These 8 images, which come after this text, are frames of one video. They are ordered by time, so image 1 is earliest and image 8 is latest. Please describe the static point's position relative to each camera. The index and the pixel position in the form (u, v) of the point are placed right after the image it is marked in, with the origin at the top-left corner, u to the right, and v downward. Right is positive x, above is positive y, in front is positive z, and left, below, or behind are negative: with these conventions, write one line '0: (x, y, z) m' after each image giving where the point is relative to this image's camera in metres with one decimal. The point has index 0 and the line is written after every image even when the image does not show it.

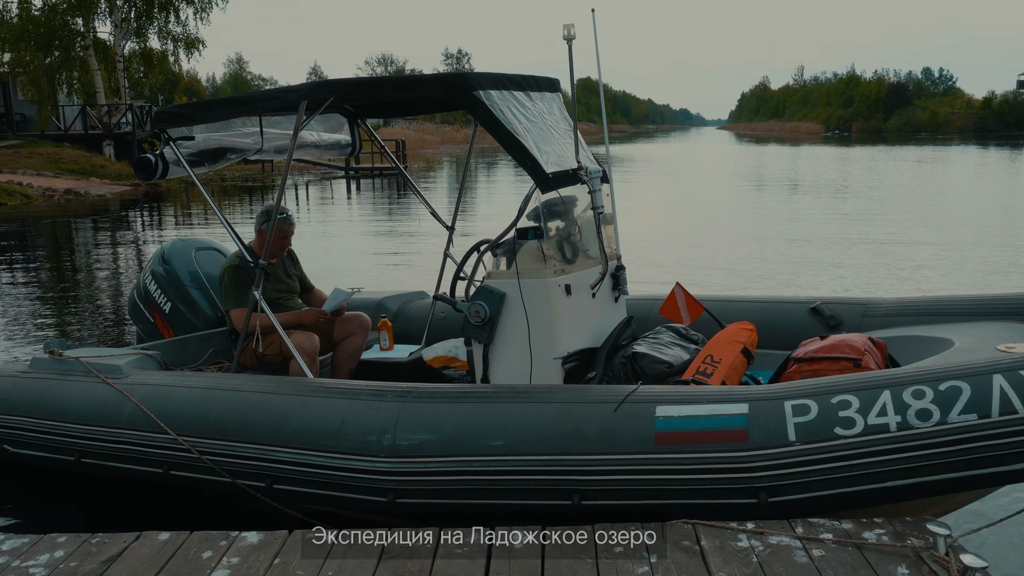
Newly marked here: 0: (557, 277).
0: (+0.2, 0.0, +3.8) m
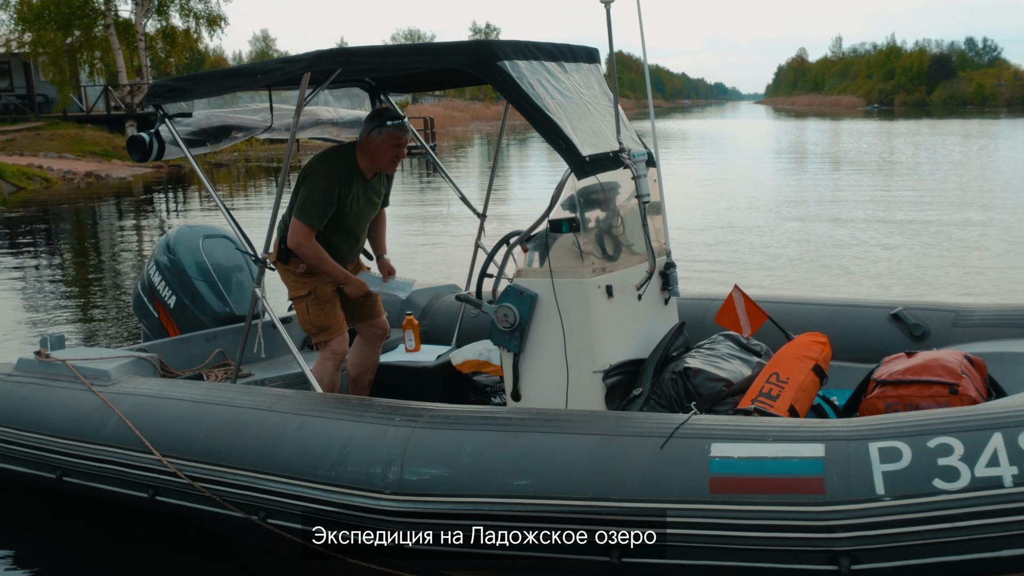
0: (+0.3, 0.0, +3.3) m
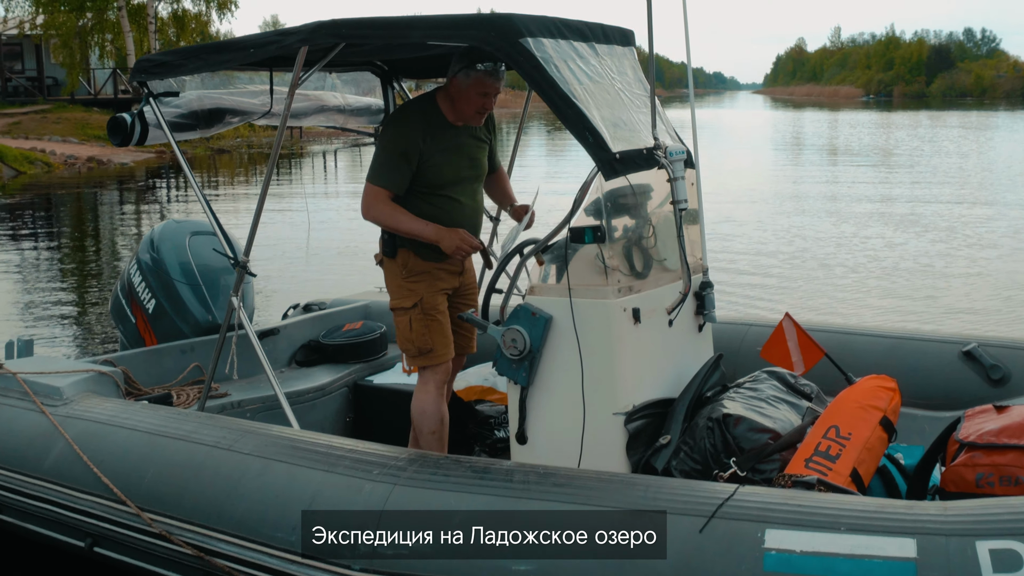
0: (+0.3, 0.0, +2.8) m
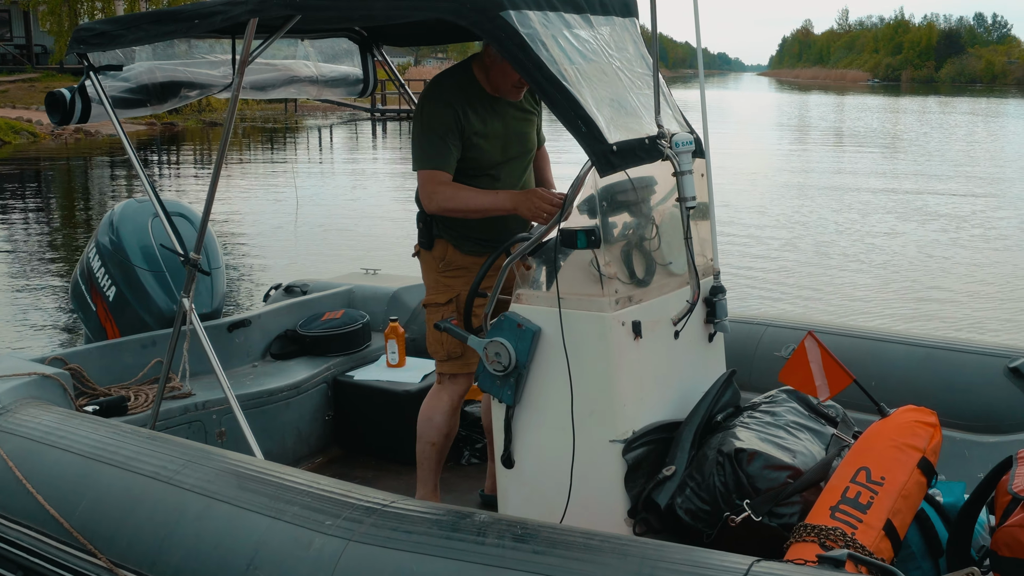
0: (+0.3, -0.1, +2.4) m
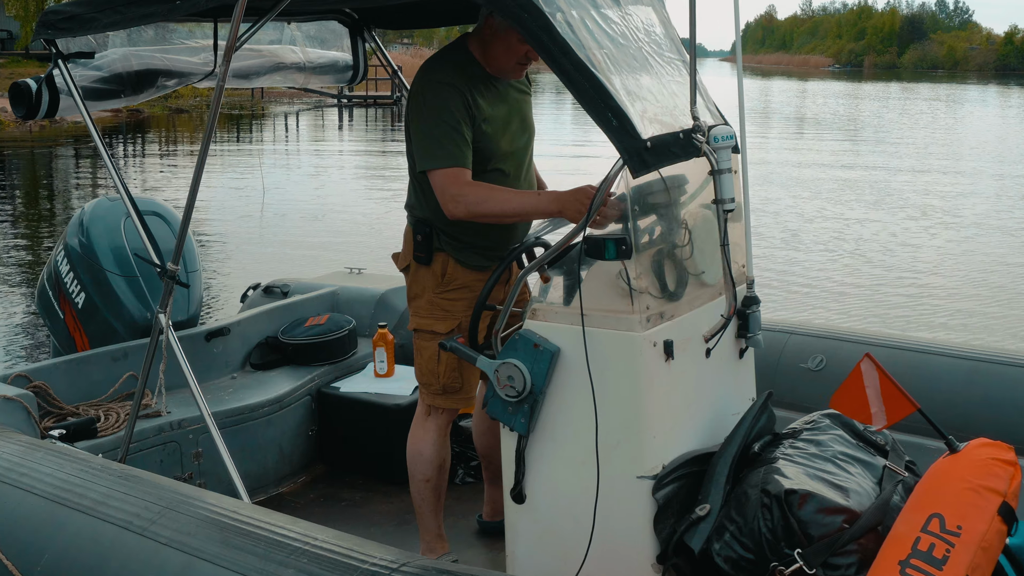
0: (+0.3, -0.1, +2.2) m
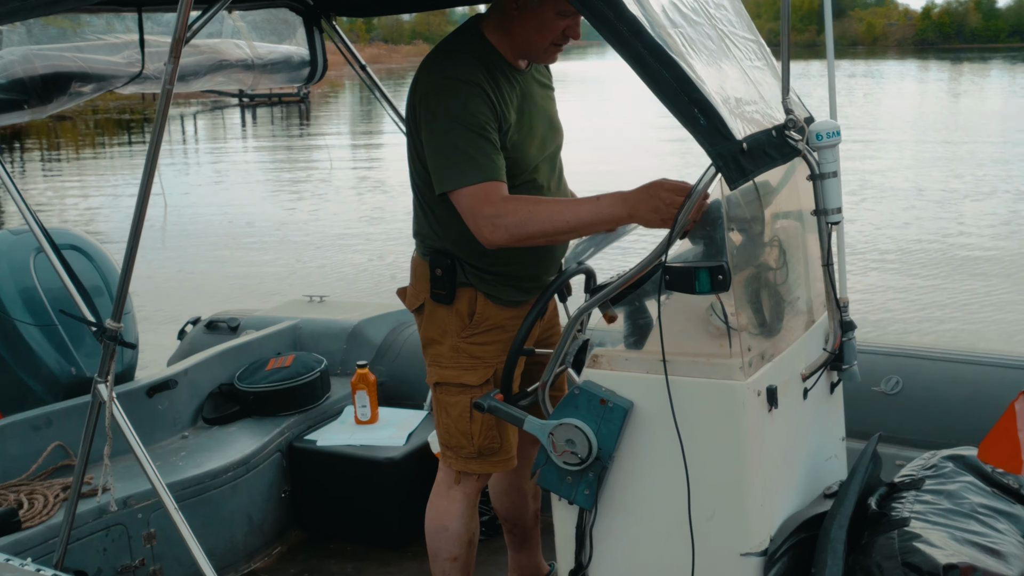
0: (+0.4, -0.1, +1.7) m
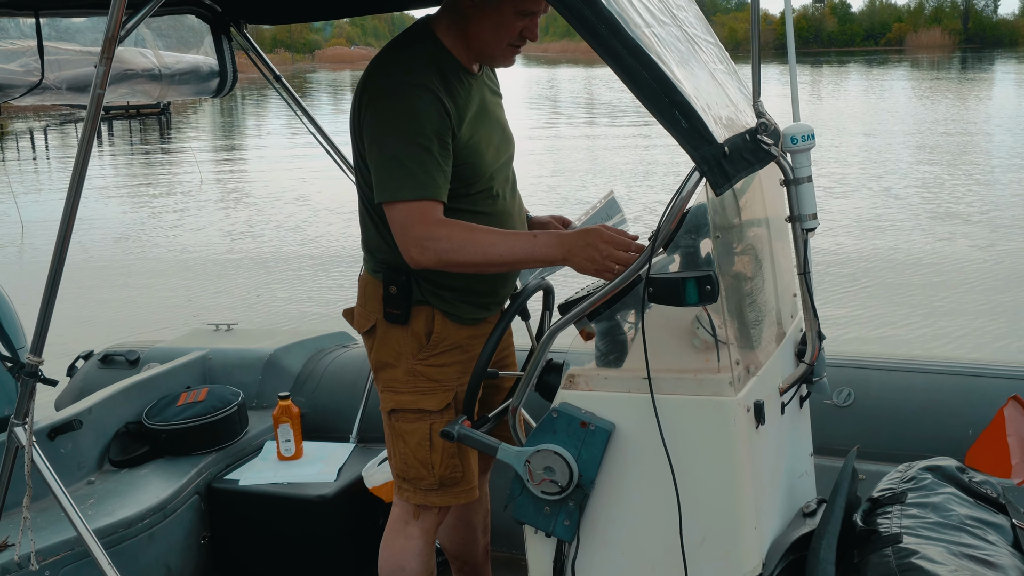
0: (+0.4, -0.2, +1.6) m
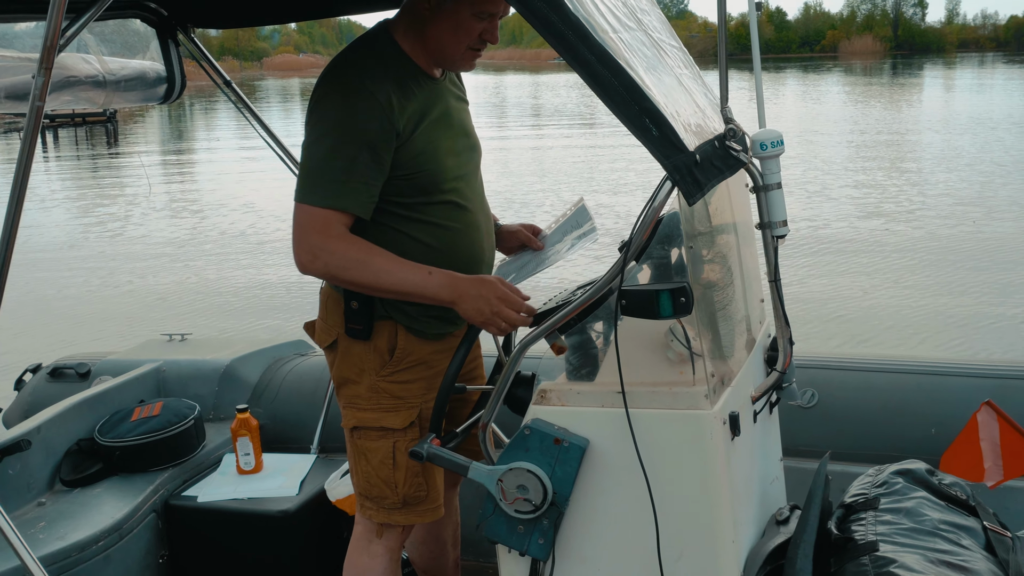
0: (+0.3, -0.2, +1.6) m
